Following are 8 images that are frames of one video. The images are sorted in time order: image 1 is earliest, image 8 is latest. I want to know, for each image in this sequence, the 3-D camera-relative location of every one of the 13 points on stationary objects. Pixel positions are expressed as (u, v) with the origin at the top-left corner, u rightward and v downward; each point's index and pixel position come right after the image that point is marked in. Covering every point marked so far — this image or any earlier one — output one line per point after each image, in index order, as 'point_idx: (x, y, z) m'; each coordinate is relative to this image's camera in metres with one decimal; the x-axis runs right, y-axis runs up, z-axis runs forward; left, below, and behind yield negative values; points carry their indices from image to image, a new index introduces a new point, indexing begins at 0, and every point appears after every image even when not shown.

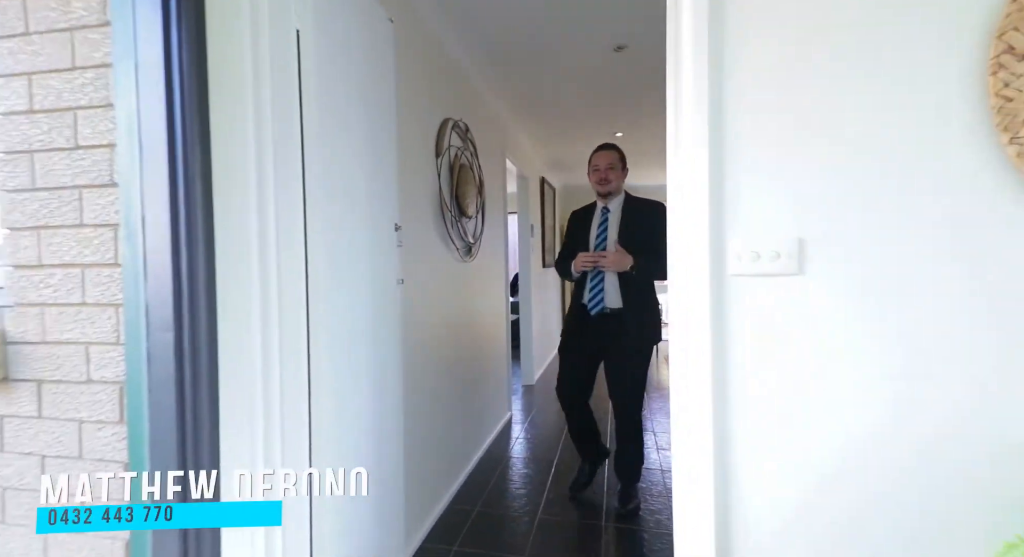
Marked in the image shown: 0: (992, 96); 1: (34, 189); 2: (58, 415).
0: (+0.8, +0.3, +0.8) m
1: (-1.0, +0.2, +1.0) m
2: (-0.9, -0.3, +1.0) m
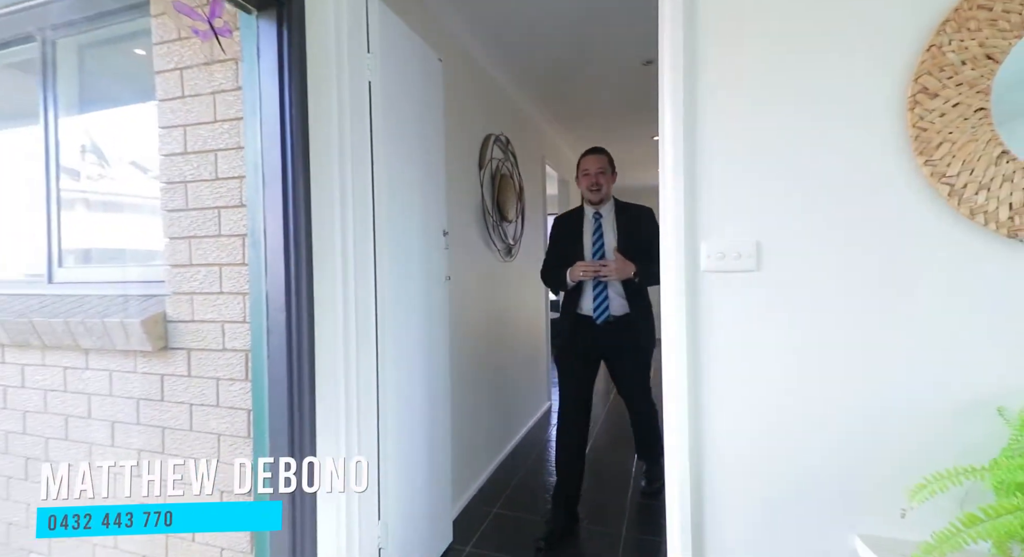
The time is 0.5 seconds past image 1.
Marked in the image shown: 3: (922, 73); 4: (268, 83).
0: (+0.8, +0.3, +1.0) m
1: (-0.9, +0.2, +1.4) m
2: (-0.8, -0.3, +1.3) m
3: (+0.8, +0.4, +0.9) m
4: (-0.6, +0.5, +1.3) m
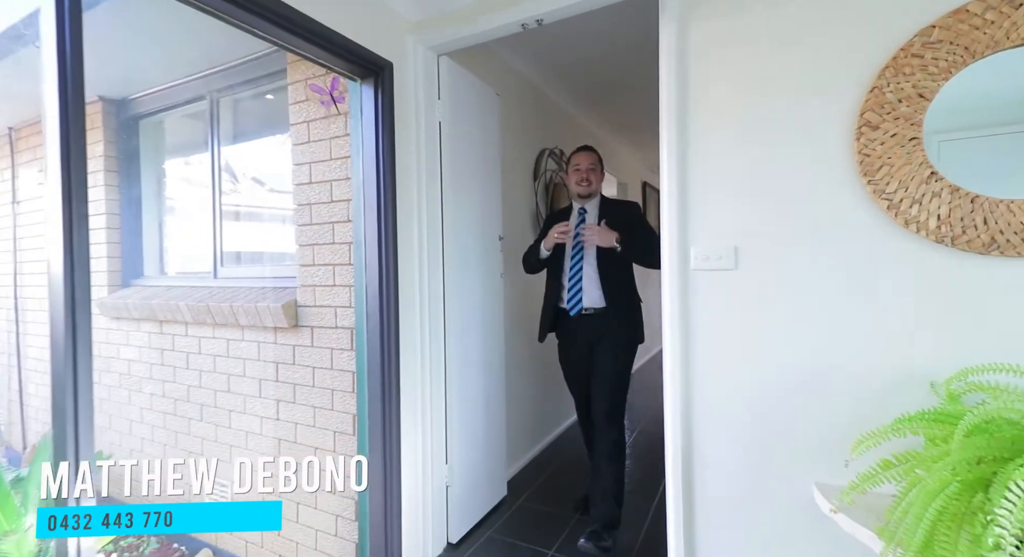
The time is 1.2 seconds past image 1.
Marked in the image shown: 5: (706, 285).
0: (+0.8, +0.3, +1.2) m
1: (-0.8, +0.2, +1.8) m
2: (-0.7, -0.2, +1.8) m
3: (+0.8, +0.4, +1.2) m
4: (-0.5, +0.5, +1.7) m
5: (+0.5, 0.0, +1.4) m
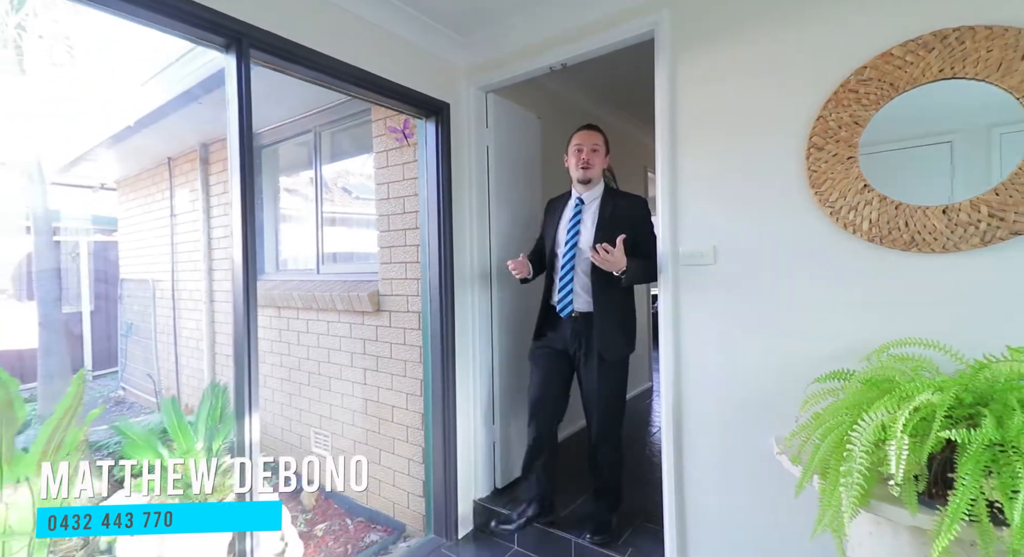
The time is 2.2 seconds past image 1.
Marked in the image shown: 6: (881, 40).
0: (+0.9, +0.3, +1.5) m
1: (-0.6, +0.2, +2.4) m
2: (-0.5, -0.2, +2.3) m
3: (+0.9, +0.4, +1.5) m
4: (-0.4, +0.5, +2.2) m
5: (+0.6, 0.0, +1.7) m
6: (+1.0, +0.7, +1.4) m
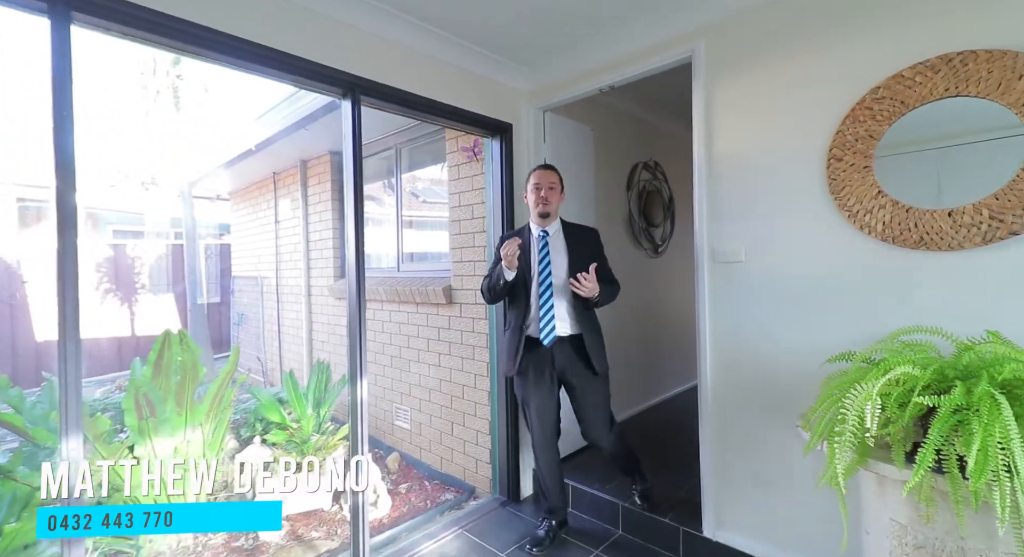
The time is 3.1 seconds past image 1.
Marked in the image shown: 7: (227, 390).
0: (+1.1, +0.3, +1.7) m
1: (-0.3, +0.2, +2.7) m
2: (-0.2, -0.2, +2.7) m
3: (+1.1, +0.4, +1.7) m
4: (-0.1, +0.6, +2.5) m
5: (+0.8, 0.0, +1.9) m
6: (+1.2, +0.7, +1.6) m
7: (-1.2, -0.4, +2.0) m
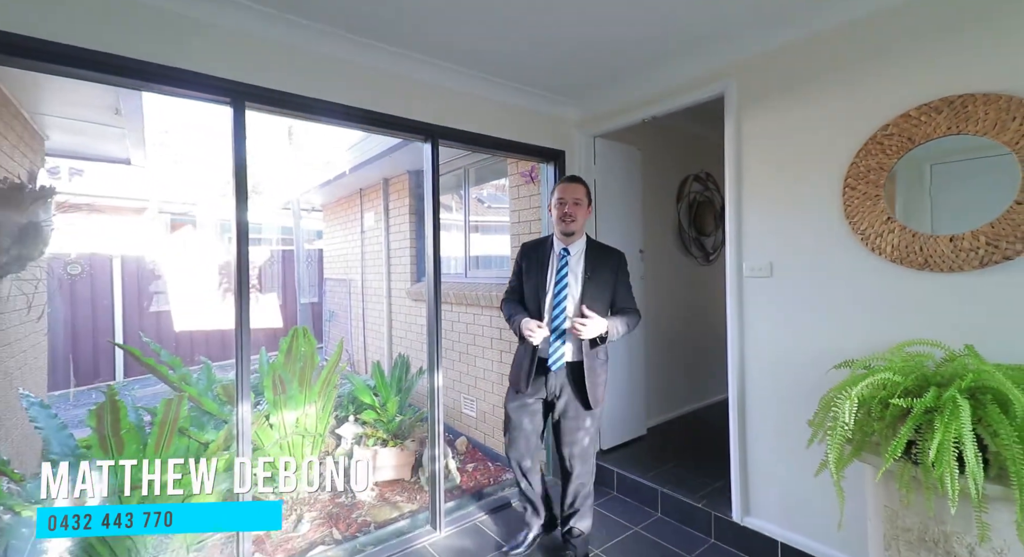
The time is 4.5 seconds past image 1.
0: (+1.3, +0.3, +1.9) m
1: (+0.1, +0.2, +3.1) m
2: (+0.1, -0.2, +3.1) m
3: (+1.3, +0.4, +1.9) m
4: (+0.2, +0.5, +2.9) m
5: (+1.0, 0.0, +2.2) m
6: (+1.4, +0.6, +1.8) m
7: (-0.9, -0.5, +2.5) m
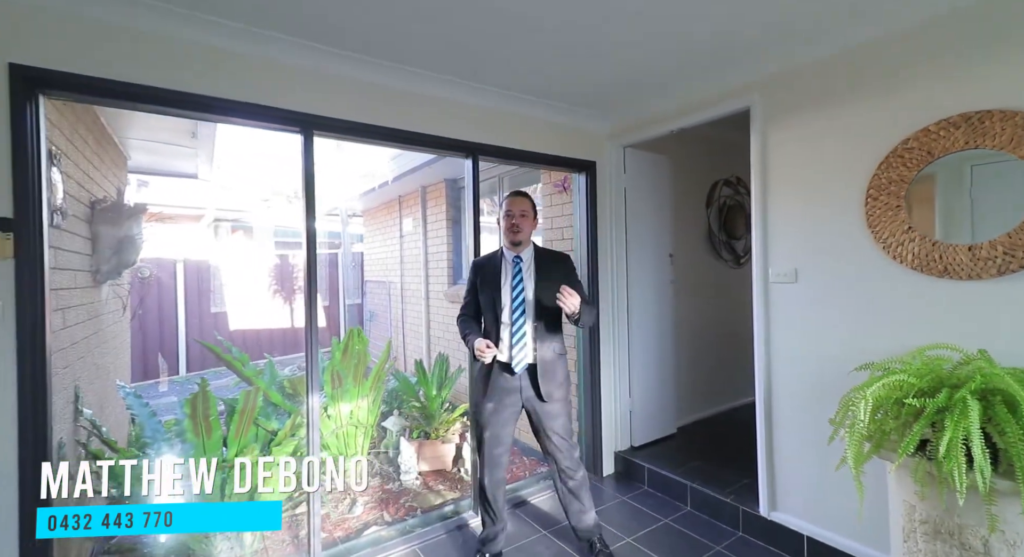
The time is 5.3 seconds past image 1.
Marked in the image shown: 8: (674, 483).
0: (+1.4, +0.3, +2.0) m
1: (+0.3, +0.2, +3.3) m
2: (+0.3, -0.3, +3.2) m
3: (+1.4, +0.4, +1.9) m
4: (+0.4, +0.5, +3.0) m
5: (+1.2, -0.1, +2.3) m
6: (+1.5, +0.6, +1.8) m
7: (-0.7, -0.5, +2.7) m
8: (+0.9, -1.1, +2.7) m
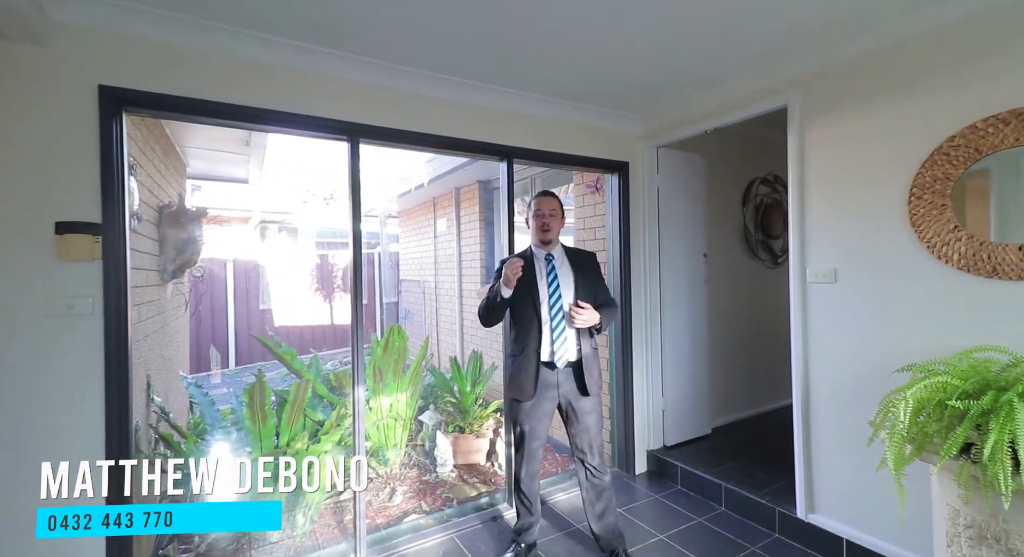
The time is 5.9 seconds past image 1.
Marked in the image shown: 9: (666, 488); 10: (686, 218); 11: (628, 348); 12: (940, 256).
0: (+1.6, +0.3, +1.9) m
1: (+0.5, +0.2, +3.3) m
2: (+0.5, -0.3, +3.3) m
3: (+1.6, +0.4, +1.9) m
4: (+0.7, +0.5, +3.0) m
5: (+1.4, -0.1, +2.2) m
6: (+1.7, +0.6, +1.8) m
7: (-0.5, -0.5, +2.8) m
8: (+1.1, -1.1, +2.7) m
9: (+0.9, -1.2, +2.9) m
10: (+1.1, +0.4, +3.2) m
11: (+0.7, -0.4, +3.0) m
12: (+1.6, +0.1, +1.8) m
